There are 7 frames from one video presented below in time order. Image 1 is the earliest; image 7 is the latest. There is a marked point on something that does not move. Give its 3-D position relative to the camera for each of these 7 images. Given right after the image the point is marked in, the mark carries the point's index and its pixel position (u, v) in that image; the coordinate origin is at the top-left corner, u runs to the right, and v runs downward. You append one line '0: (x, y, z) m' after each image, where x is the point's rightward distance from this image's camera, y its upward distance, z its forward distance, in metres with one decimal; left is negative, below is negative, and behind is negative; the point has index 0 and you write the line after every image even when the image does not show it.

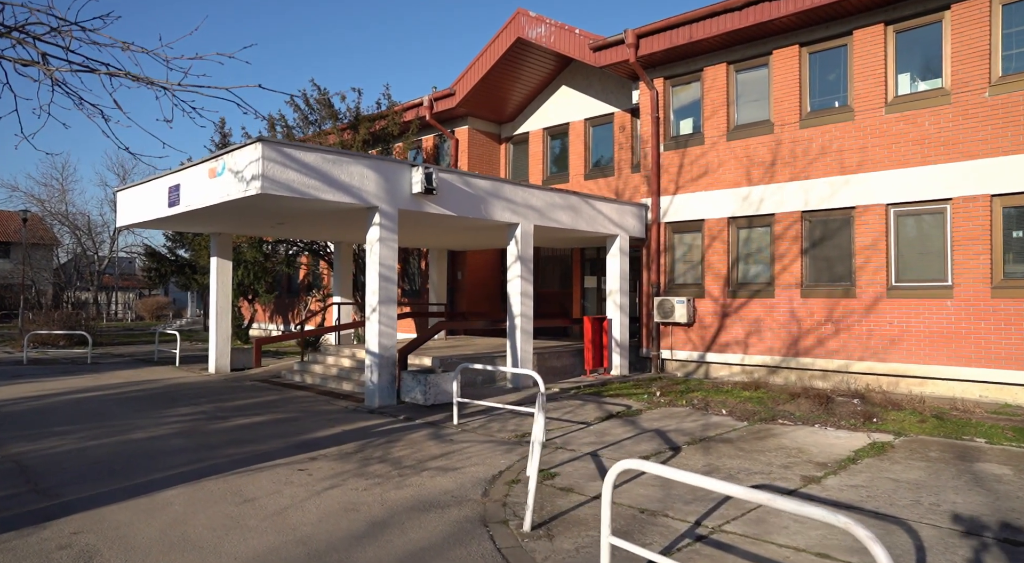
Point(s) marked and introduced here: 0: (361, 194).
0: (-2.1, +1.2, +9.8) m
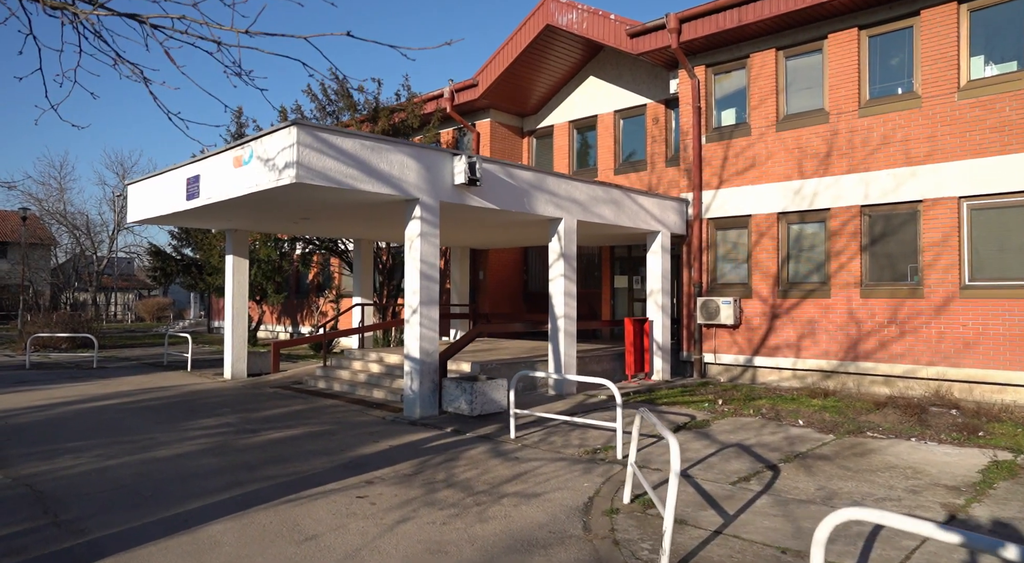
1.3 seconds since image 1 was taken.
0: (-1.4, +1.2, +8.9) m
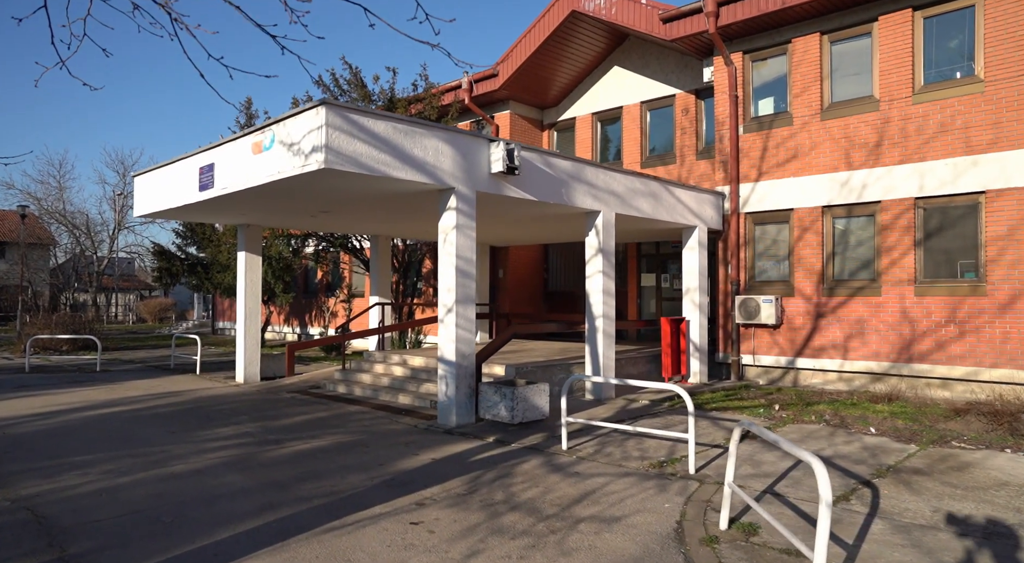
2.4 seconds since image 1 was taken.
0: (-0.9, +1.3, +8.2) m
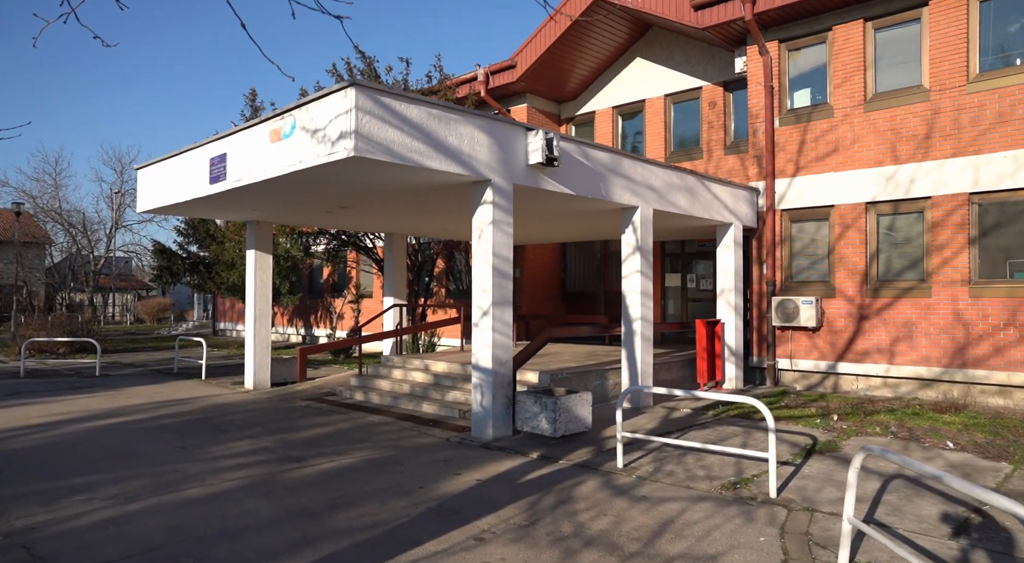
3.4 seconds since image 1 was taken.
0: (-0.4, +1.3, +7.5) m
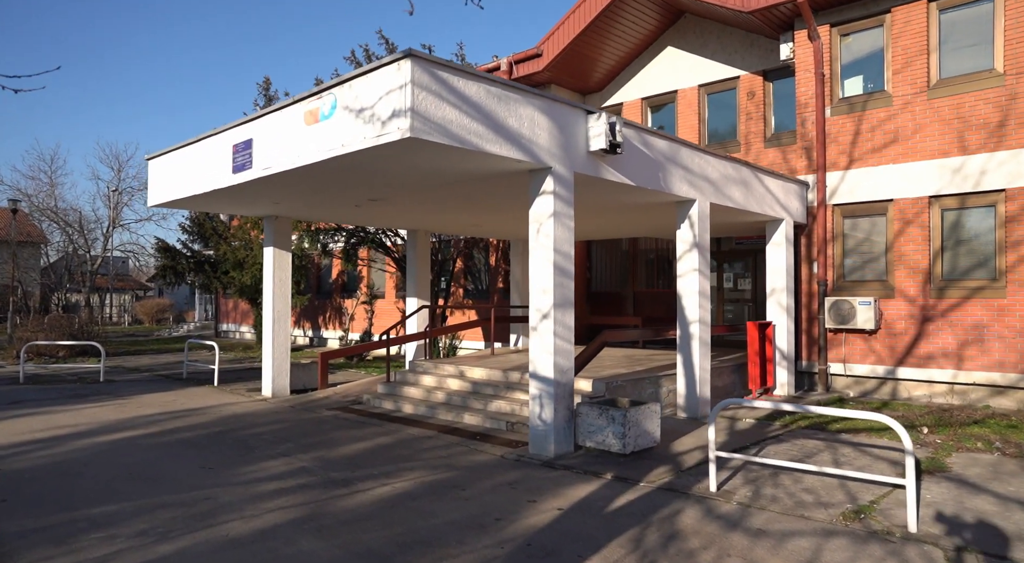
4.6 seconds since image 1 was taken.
0: (+0.2, +1.3, +6.7) m
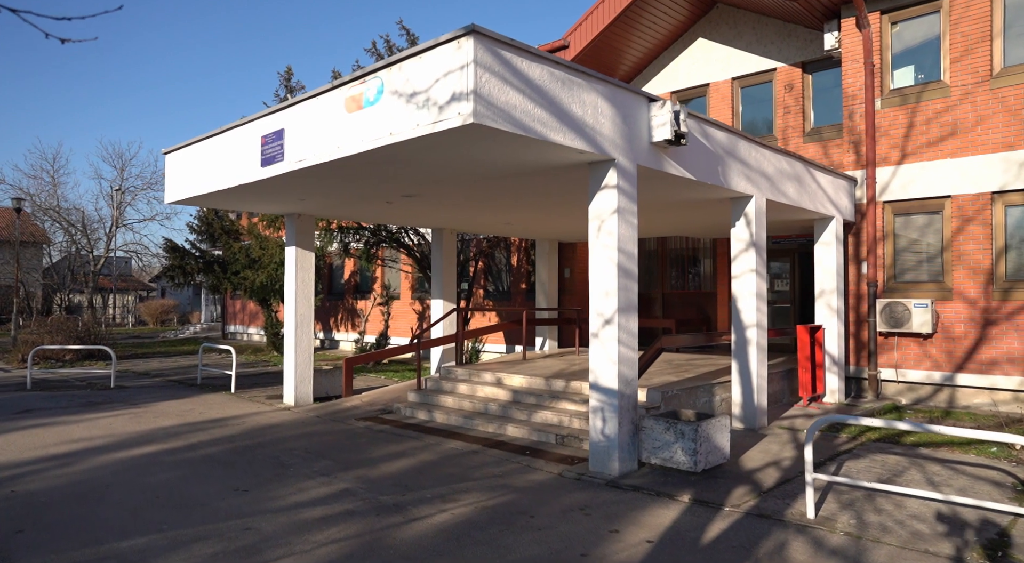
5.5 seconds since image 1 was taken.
0: (+0.7, +1.3, +6.1) m
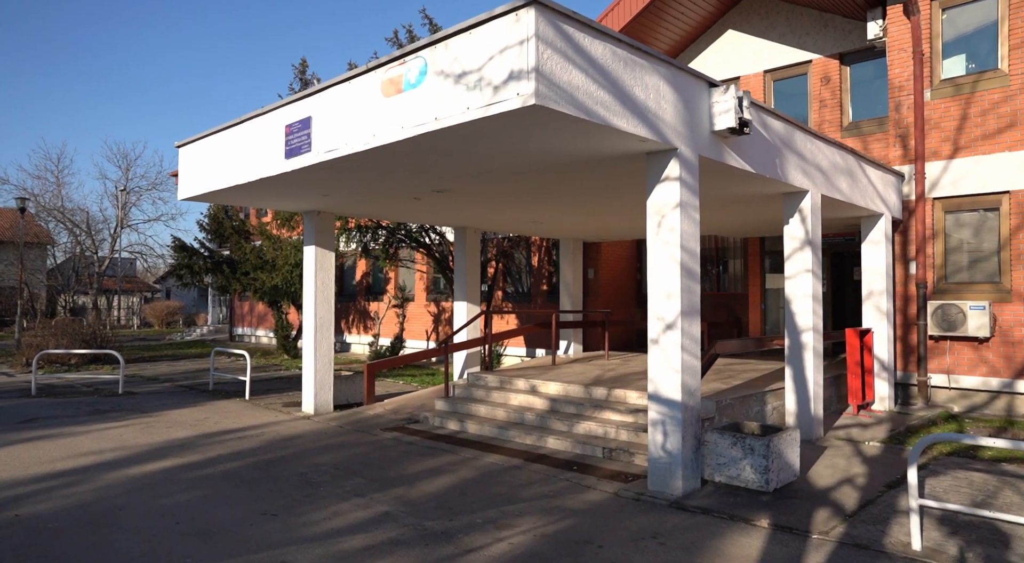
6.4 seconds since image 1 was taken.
0: (+1.2, +1.3, +5.6) m
